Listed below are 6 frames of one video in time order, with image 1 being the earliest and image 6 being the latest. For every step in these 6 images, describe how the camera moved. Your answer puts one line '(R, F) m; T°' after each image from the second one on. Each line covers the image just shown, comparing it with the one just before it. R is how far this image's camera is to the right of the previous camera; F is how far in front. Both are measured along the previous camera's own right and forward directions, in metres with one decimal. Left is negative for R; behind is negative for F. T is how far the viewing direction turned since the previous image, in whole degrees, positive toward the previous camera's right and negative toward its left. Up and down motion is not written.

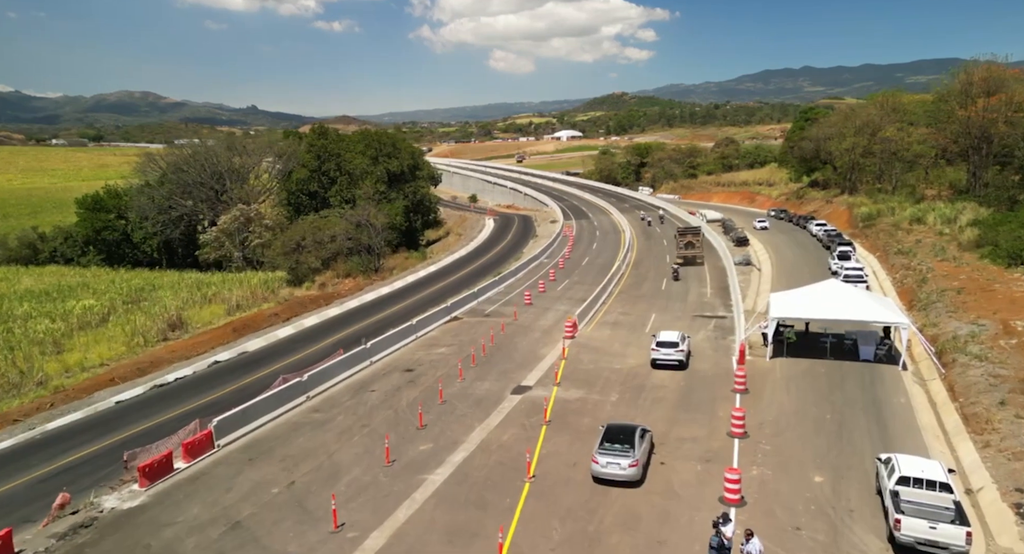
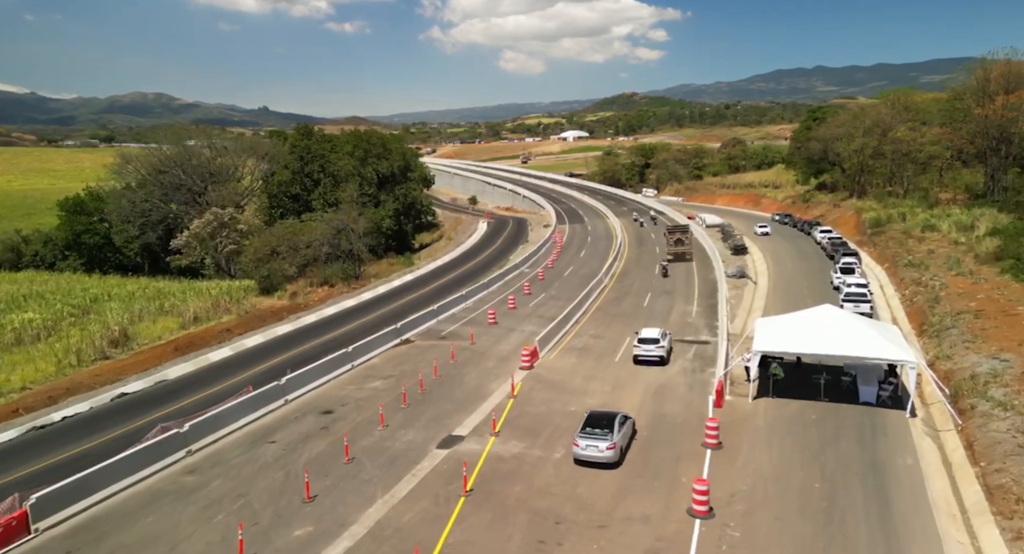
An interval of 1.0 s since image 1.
(+2.3, +3.8) m; -1°
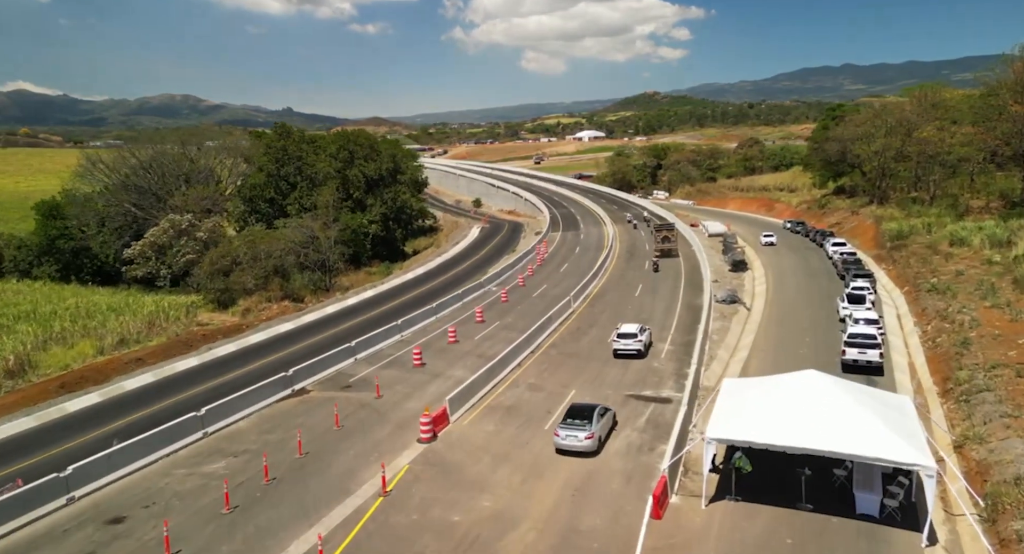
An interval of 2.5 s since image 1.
(+3.7, +6.1) m; -2°
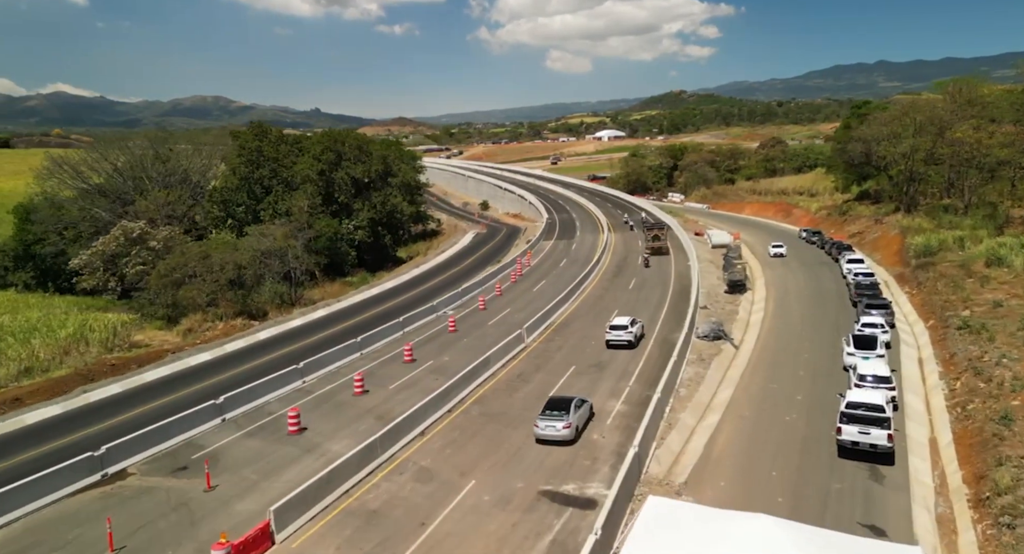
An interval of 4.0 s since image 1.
(+3.9, +6.2) m; -2°
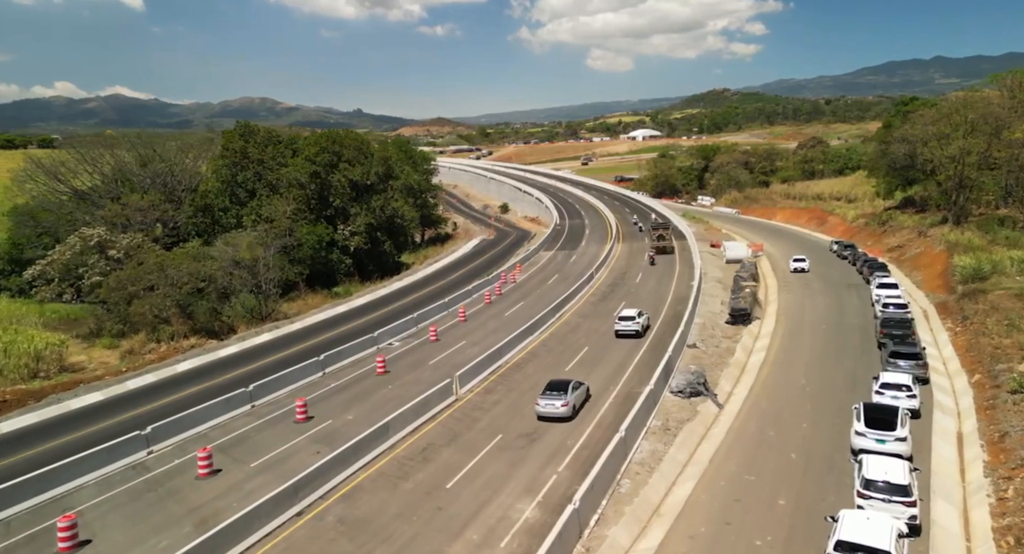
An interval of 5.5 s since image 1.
(+4.2, +6.4) m; -3°
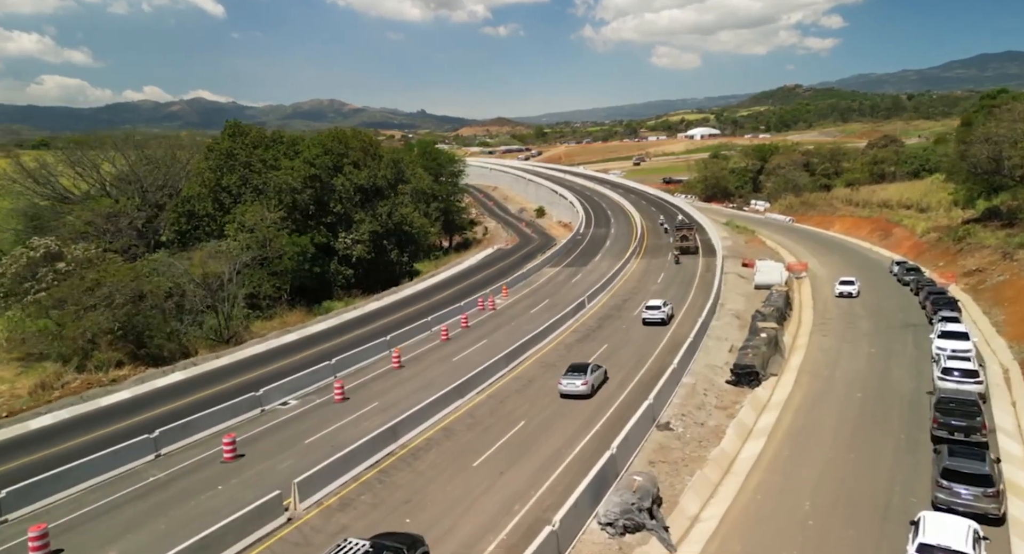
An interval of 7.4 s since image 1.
(+5.2, +8.4) m; -5°
